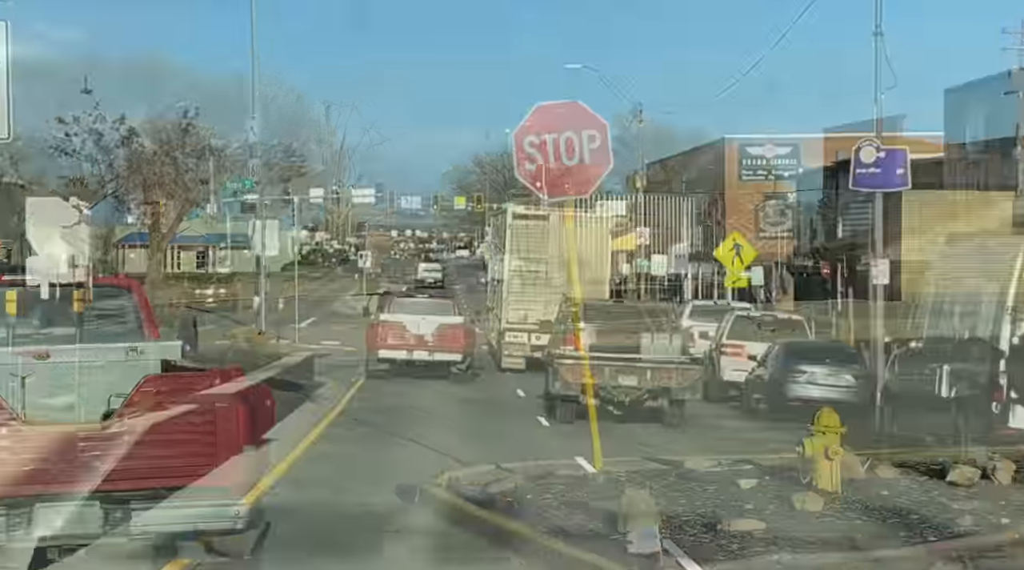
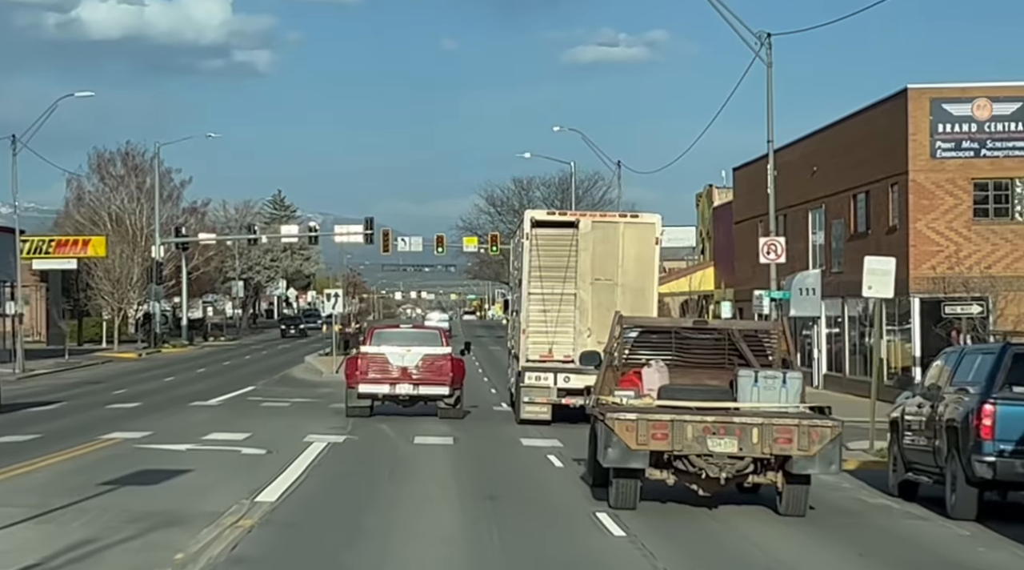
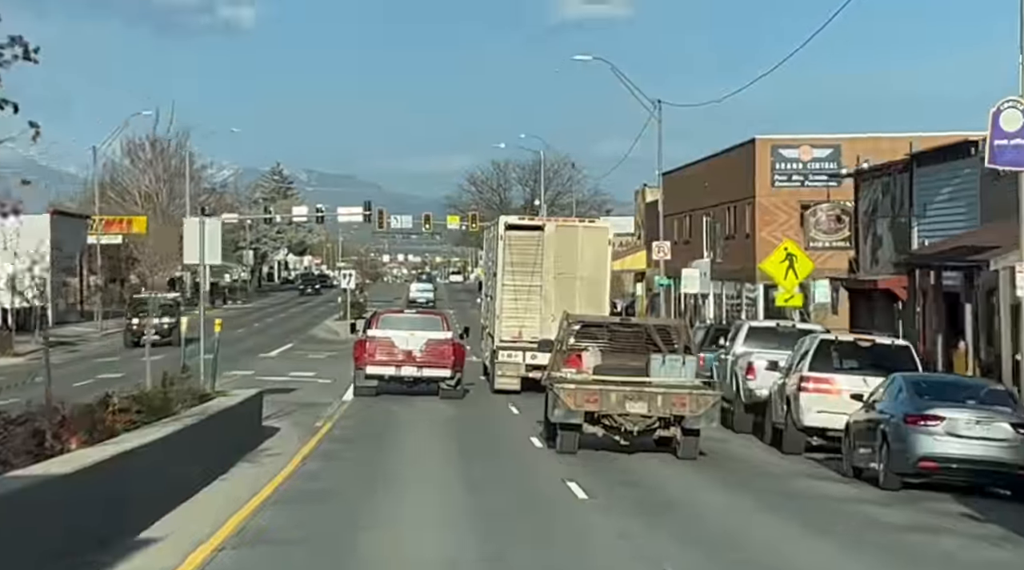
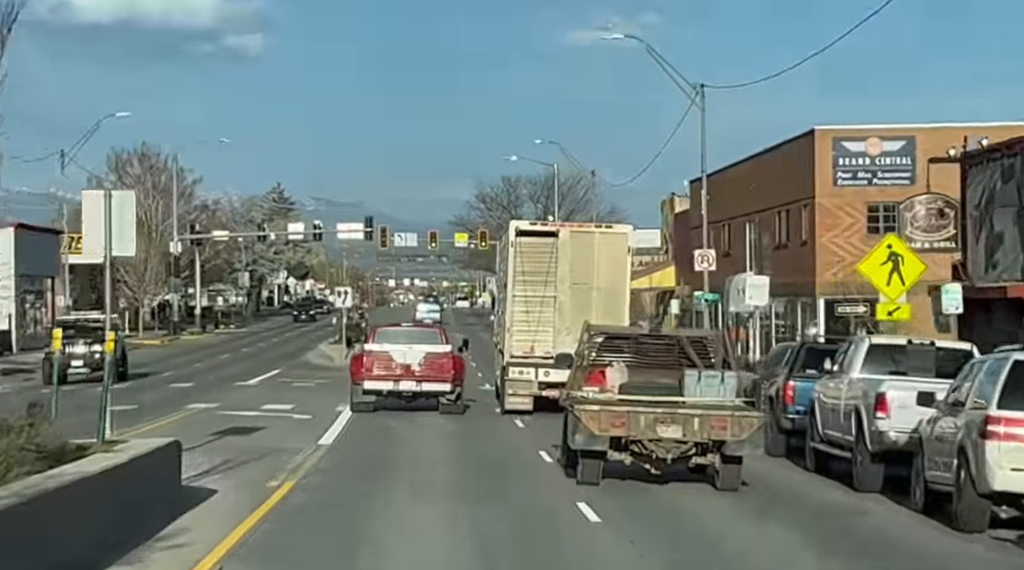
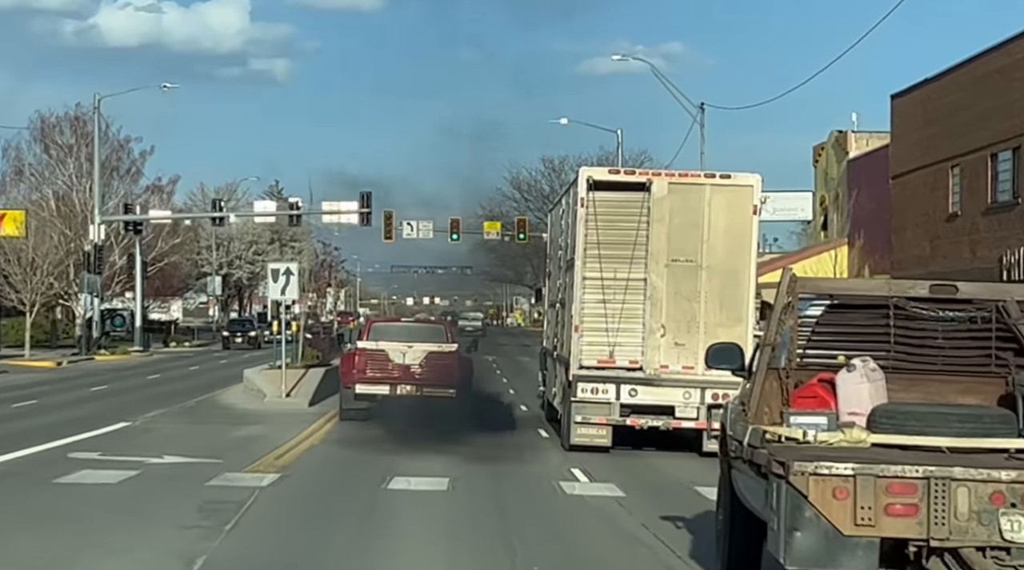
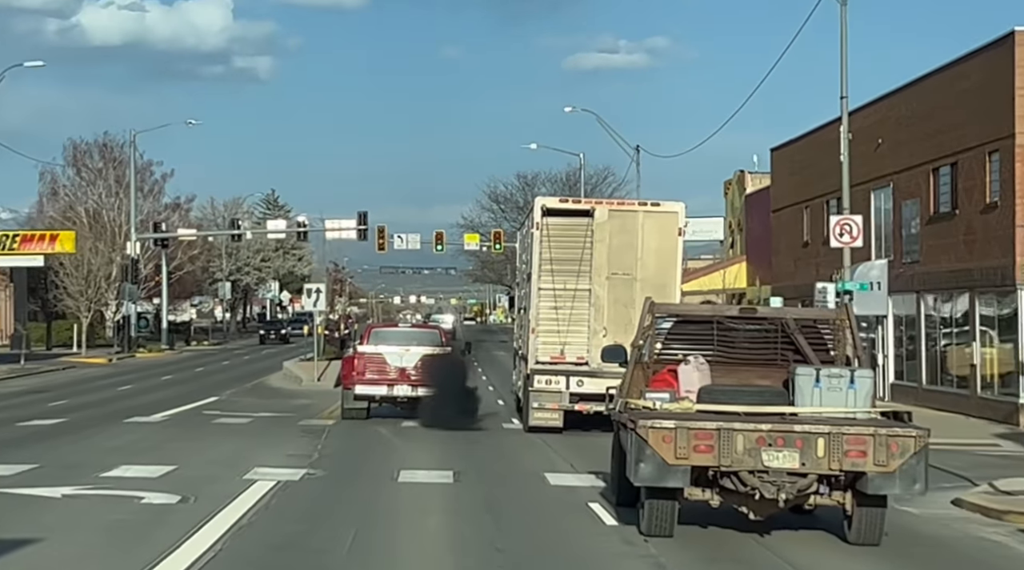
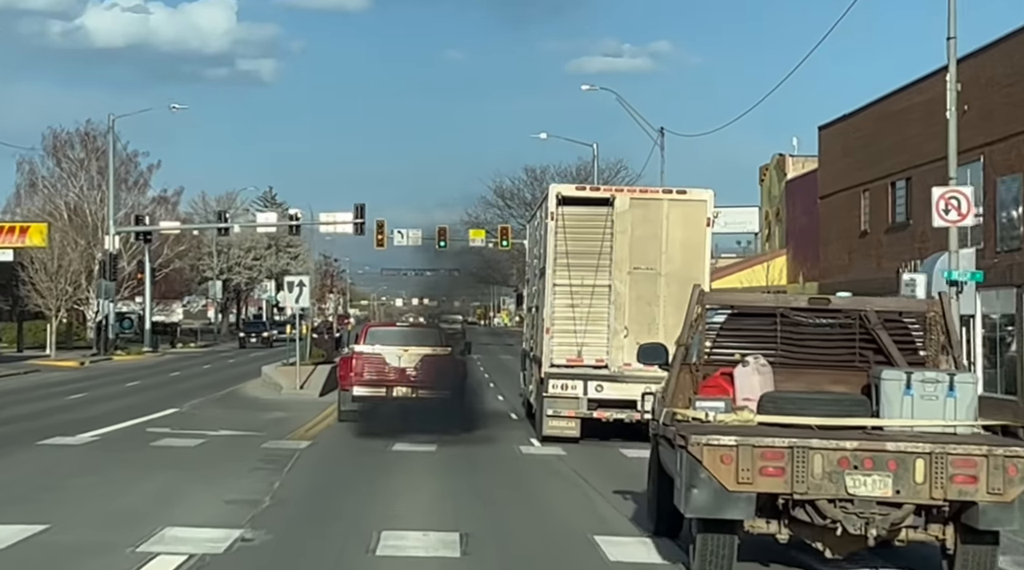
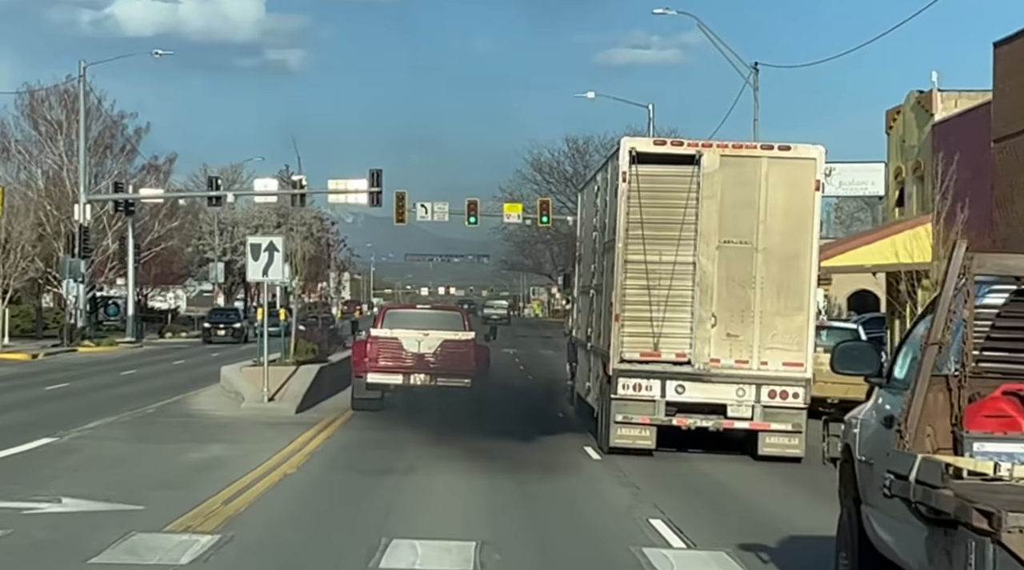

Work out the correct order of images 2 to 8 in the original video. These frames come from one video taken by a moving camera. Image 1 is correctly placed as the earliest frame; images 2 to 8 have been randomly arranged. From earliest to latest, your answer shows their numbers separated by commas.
3, 4, 2, 6, 7, 5, 8
